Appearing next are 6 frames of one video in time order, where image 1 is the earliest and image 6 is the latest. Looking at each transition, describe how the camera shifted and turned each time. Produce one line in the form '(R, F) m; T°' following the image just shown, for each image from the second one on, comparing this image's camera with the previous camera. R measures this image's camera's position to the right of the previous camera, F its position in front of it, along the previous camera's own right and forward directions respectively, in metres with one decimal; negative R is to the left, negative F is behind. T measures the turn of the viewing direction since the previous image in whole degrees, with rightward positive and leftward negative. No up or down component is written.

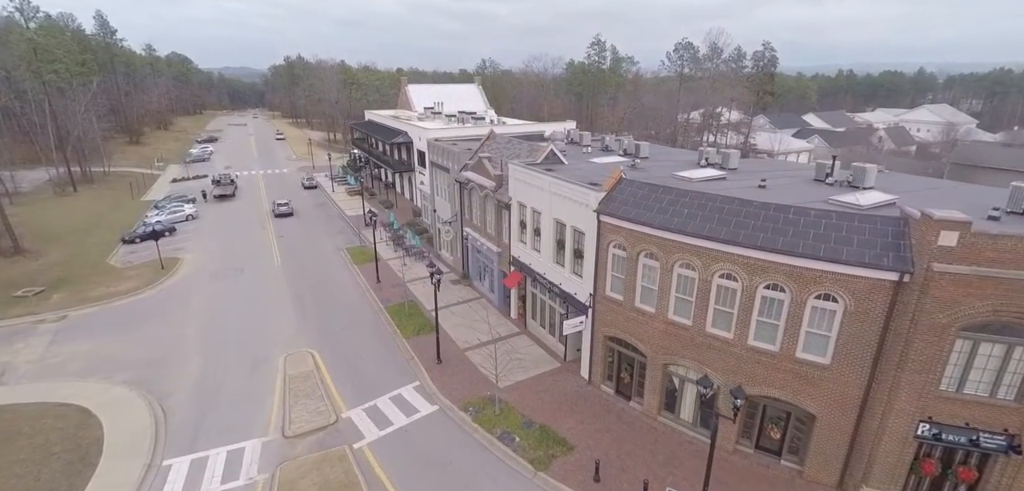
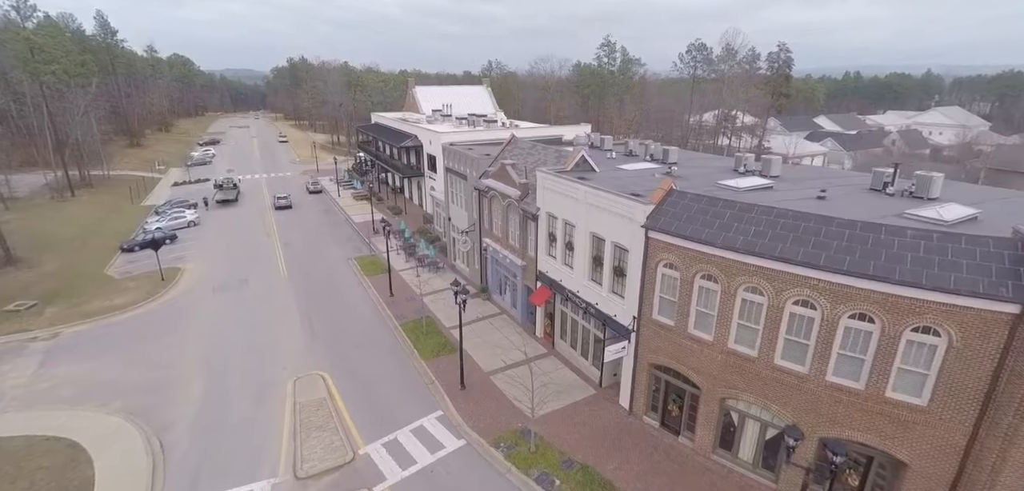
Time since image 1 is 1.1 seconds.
(-1.1, +1.6) m; 0°
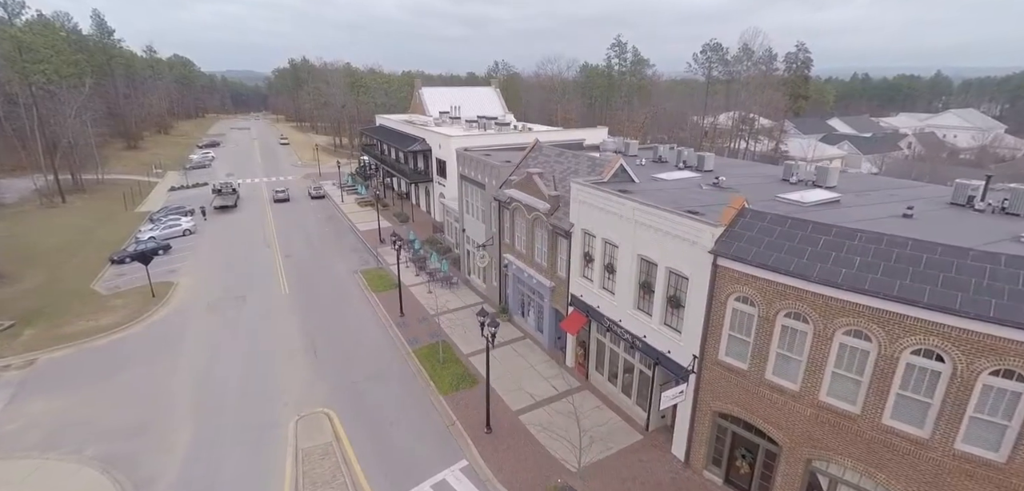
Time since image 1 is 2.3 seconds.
(-1.1, +2.2) m; 0°
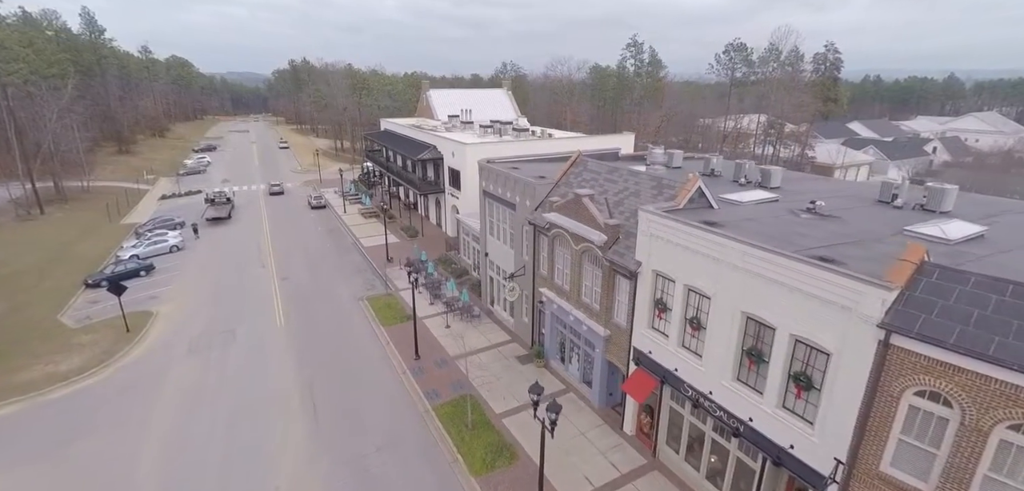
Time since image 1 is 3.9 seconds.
(-1.5, +3.6) m; 0°
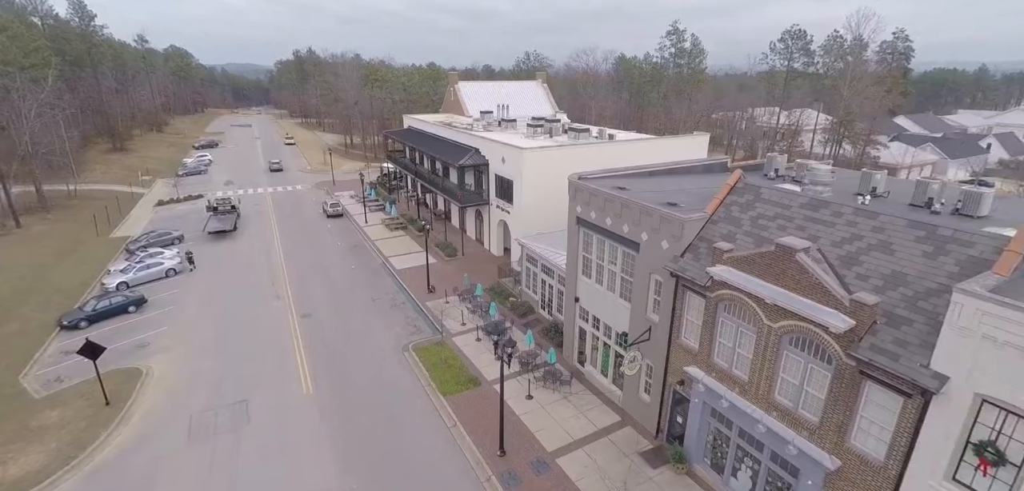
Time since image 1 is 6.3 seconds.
(-3.7, +5.6) m; 0°
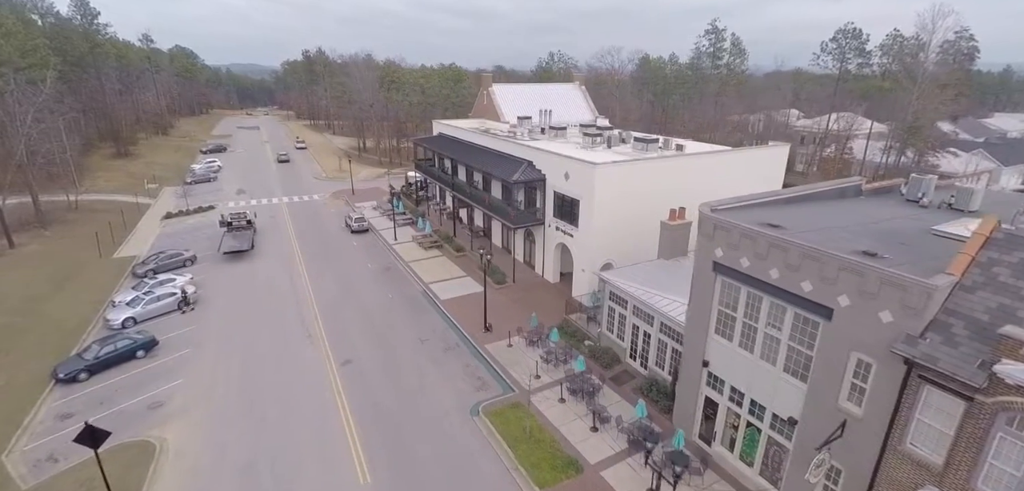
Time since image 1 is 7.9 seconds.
(-3.3, +3.7) m; 0°
